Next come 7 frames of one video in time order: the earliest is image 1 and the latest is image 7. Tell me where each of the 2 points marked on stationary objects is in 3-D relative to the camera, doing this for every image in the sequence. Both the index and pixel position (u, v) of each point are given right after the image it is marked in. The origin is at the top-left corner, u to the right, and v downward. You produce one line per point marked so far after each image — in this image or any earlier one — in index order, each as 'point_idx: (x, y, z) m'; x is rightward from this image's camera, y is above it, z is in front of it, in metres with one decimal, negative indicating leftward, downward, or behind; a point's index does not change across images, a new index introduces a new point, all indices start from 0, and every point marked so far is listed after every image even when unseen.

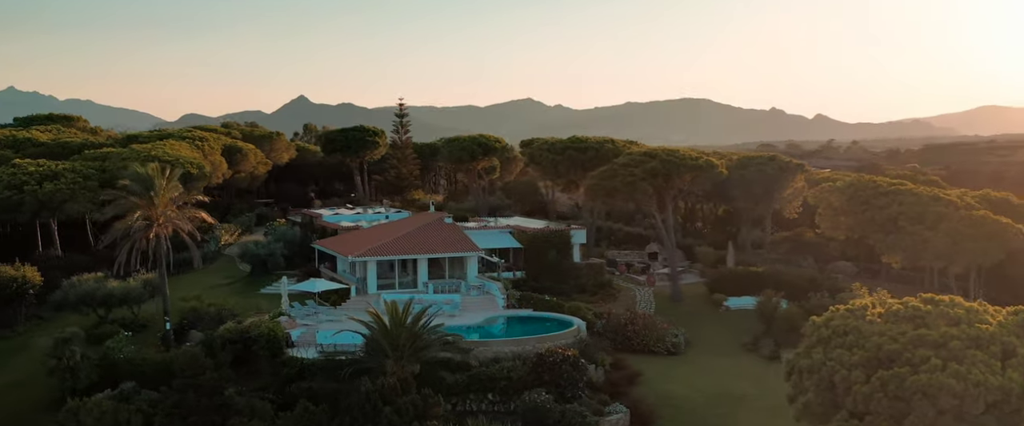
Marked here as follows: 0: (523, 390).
0: (+0.3, -4.4, +19.6) m
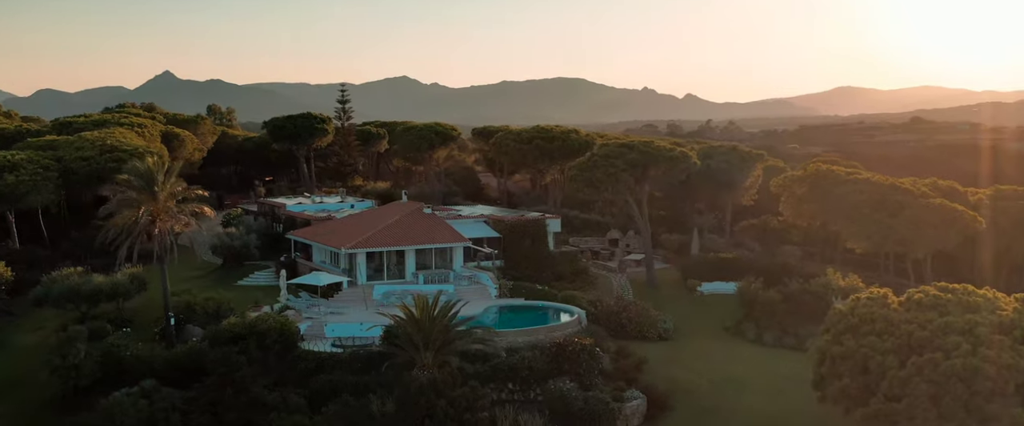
0: (+0.8, -4.3, +20.1) m
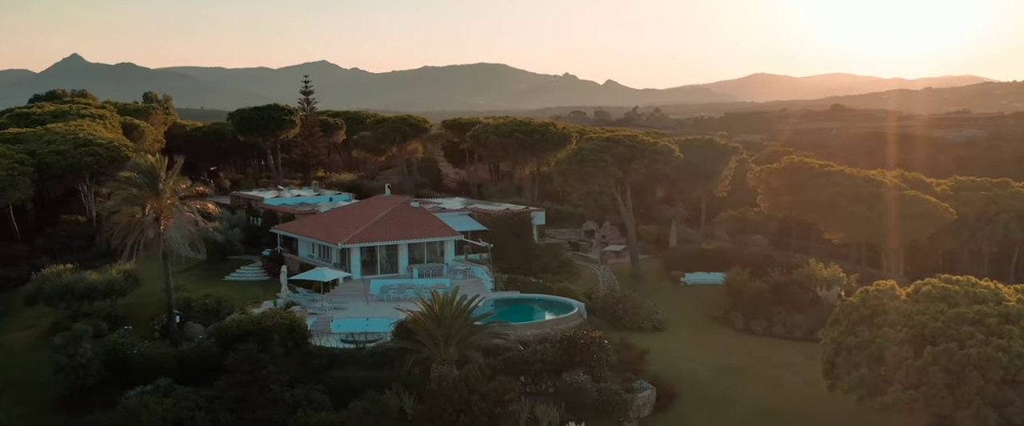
0: (+1.2, -4.2, +20.5) m
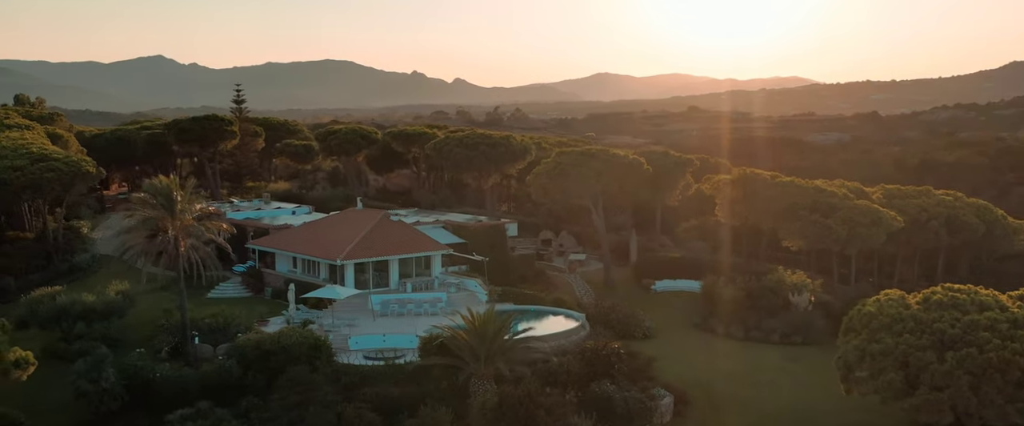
0: (+1.9, -4.6, +21.4) m
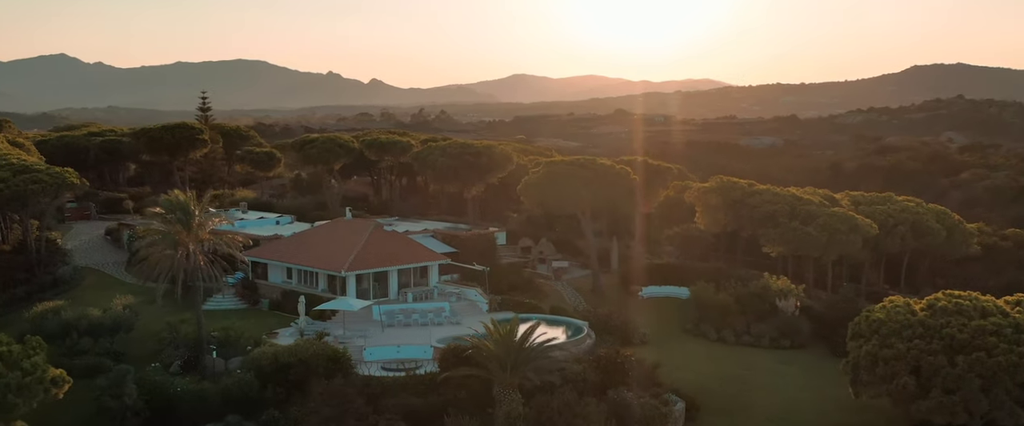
0: (+2.4, -5.0, +22.0) m
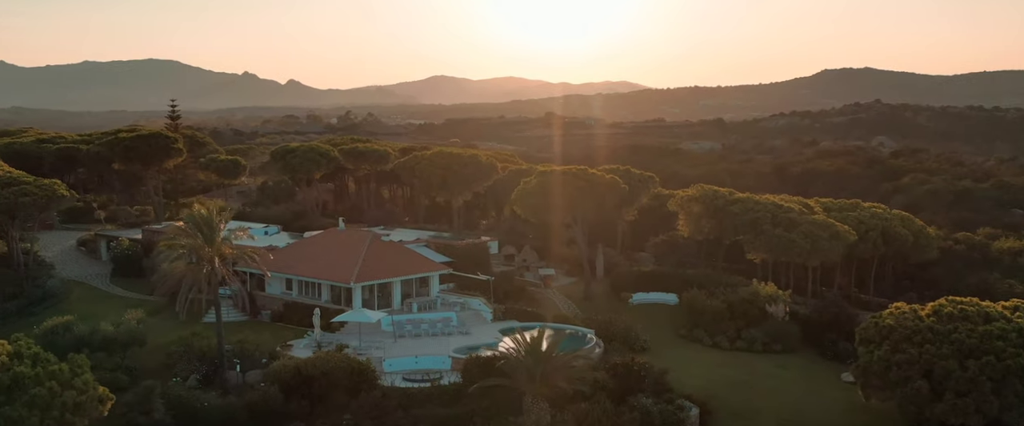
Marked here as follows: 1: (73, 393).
0: (+3.0, -5.3, +22.6) m
1: (-8.5, -3.5, +15.1) m
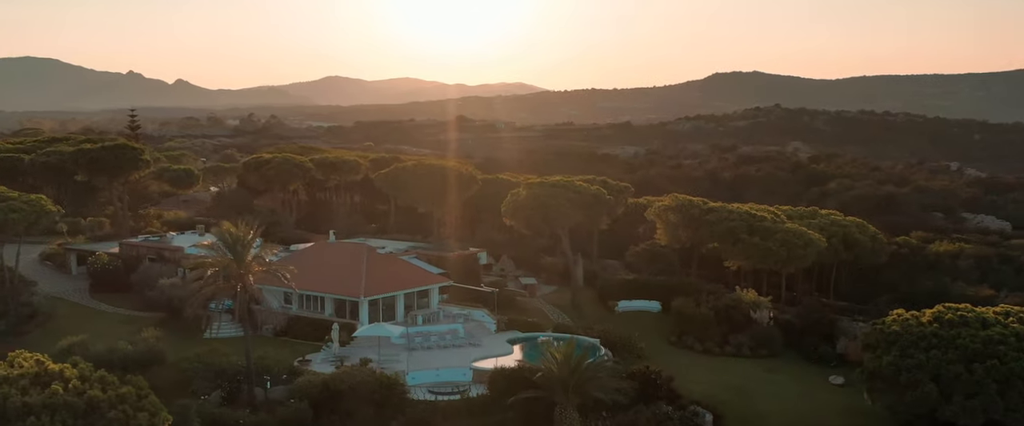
0: (+3.8, -5.8, +23.6) m
1: (-7.3, -4.0, +15.4) m
